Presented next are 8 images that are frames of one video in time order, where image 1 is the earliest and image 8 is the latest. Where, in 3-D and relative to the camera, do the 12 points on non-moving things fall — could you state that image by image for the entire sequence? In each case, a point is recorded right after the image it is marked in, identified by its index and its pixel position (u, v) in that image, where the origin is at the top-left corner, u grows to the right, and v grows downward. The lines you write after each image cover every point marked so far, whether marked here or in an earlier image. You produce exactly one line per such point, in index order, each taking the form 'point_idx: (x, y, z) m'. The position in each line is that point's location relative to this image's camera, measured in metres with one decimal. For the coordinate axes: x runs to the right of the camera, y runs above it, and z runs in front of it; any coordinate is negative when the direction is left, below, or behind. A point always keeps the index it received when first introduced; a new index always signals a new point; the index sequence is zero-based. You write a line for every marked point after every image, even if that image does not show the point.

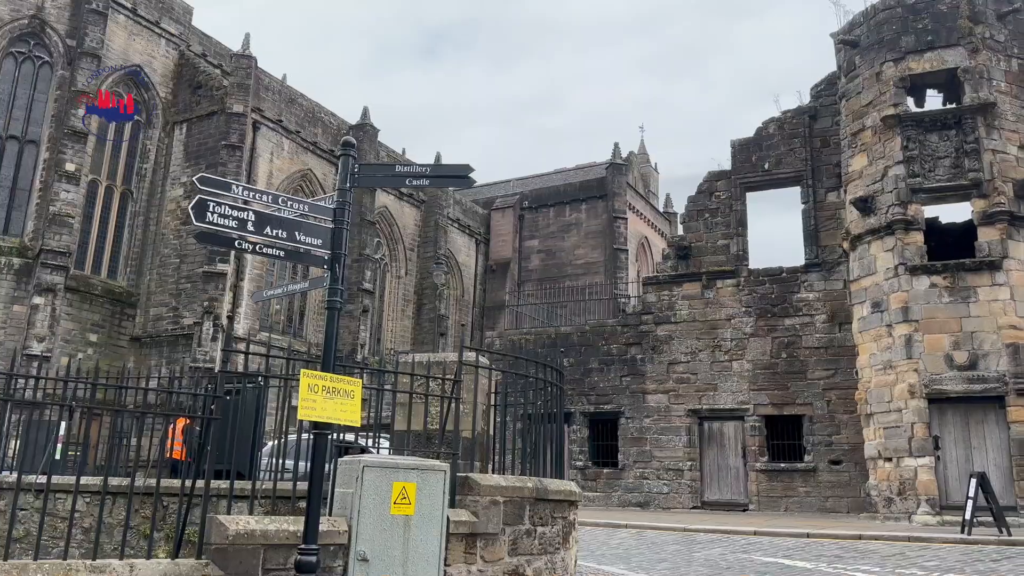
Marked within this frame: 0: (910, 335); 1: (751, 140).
0: (+7.0, -0.8, +14.3) m
1: (+5.4, +3.3, +18.4) m
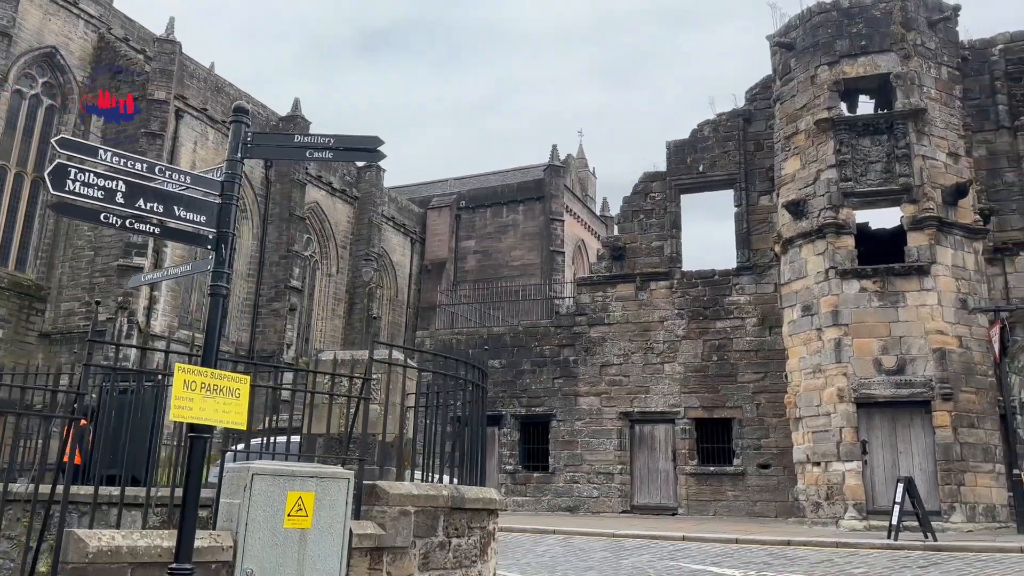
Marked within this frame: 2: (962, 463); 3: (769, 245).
0: (+5.7, -0.9, +14.2) m
1: (+3.9, +3.3, +18.3) m
2: (+7.4, -2.9, +13.3) m
3: (+5.4, +0.9, +17.2) m
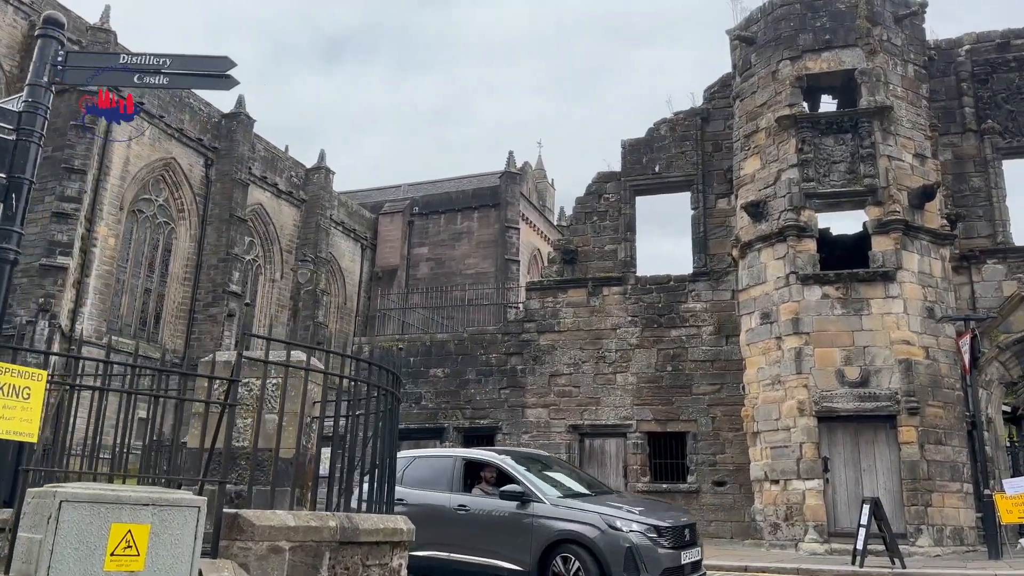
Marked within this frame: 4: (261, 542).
0: (+4.7, -1.0, +13.4) m
1: (+2.8, +3.2, +17.3) m
2: (+6.4, -3.0, +12.5) m
3: (+4.3, +0.7, +16.3) m
4: (-1.4, -1.4, +4.6) m
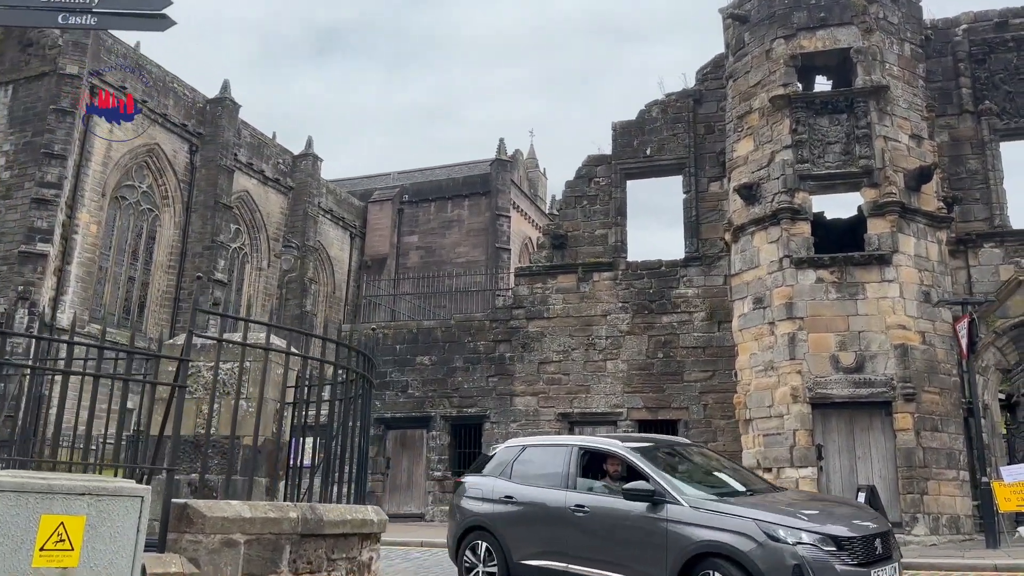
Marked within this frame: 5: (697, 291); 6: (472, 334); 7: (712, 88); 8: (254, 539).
0: (+4.5, -0.7, +13.0) m
1: (+2.5, +3.5, +17.0) m
2: (+6.2, -2.7, +12.2) m
3: (+4.1, +1.0, +16.0) m
4: (-1.6, -1.3, +4.2) m
5: (+3.6, -0.1, +15.7) m
6: (-0.8, -1.0, +16.9) m
7: (+4.1, +4.1, +16.6) m
8: (-1.4, -1.3, +4.4) m
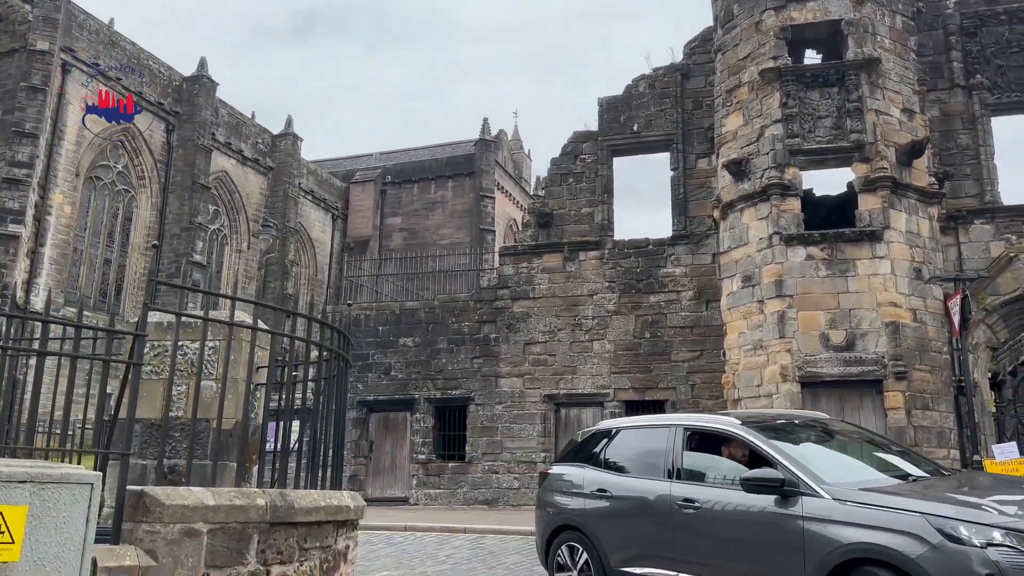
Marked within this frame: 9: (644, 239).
0: (+4.3, -0.4, +12.8) m
1: (+2.2, +3.9, +16.6) m
2: (+6.0, -2.4, +12.0) m
3: (+3.8, +1.5, +15.7) m
4: (-1.6, -1.1, +3.9) m
5: (+3.3, +0.3, +15.4) m
6: (-1.1, -0.5, +16.5) m
7: (+3.8, +4.5, +16.3) m
8: (-1.5, -1.2, +4.0) m
9: (+2.6, +1.0, +15.7) m
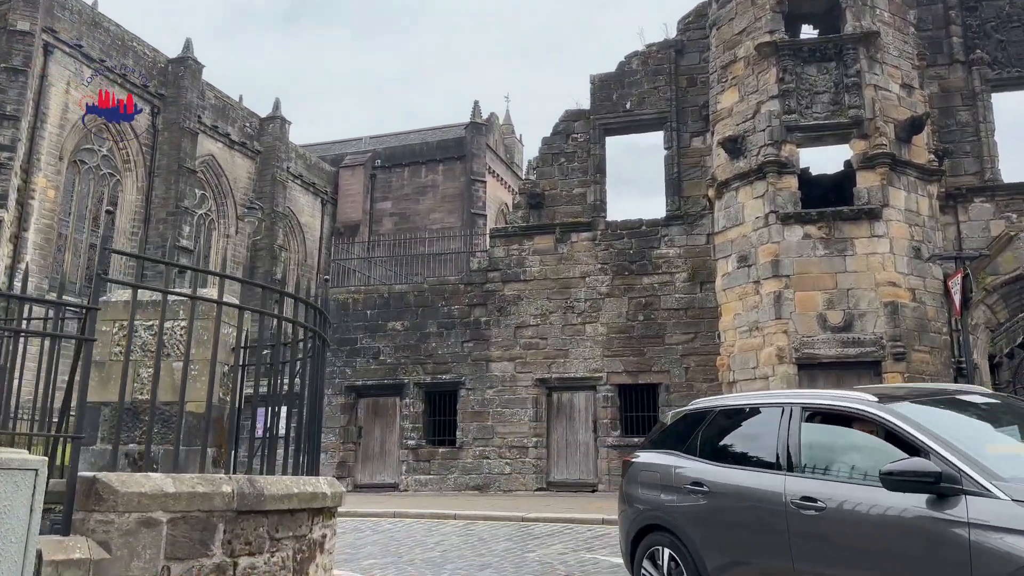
0: (+4.1, -0.1, +12.5) m
1: (+2.0, +4.2, +16.2) m
2: (+5.8, -2.1, +11.8) m
3: (+3.6, +1.8, +15.4) m
4: (-1.7, -1.0, +3.6) m
5: (+3.1, +0.7, +15.1) m
6: (-1.3, -0.2, +16.2) m
7: (+3.6, +4.9, +15.9) m
8: (-1.5, -1.0, +3.7) m
9: (+2.4, +1.3, +15.4) m
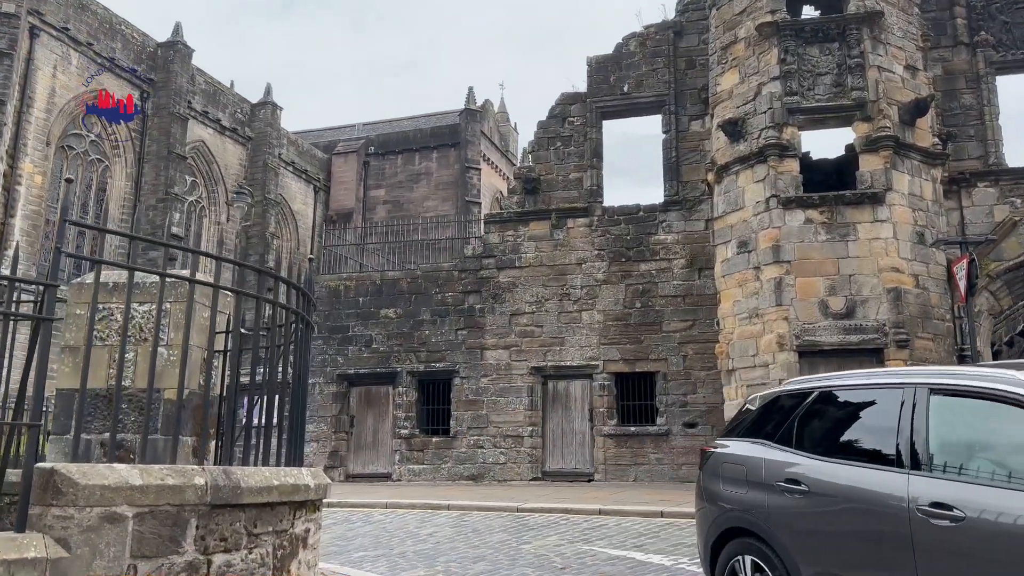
0: (+4.0, +0.1, +12.3) m
1: (+1.9, +4.5, +15.9) m
2: (+5.8, -1.9, +11.6) m
3: (+3.5, +2.1, +15.1) m
4: (-1.7, -0.9, +3.3) m
5: (+3.0, +0.9, +14.8) m
6: (-1.4, +0.1, +15.9) m
7: (+3.5, +5.1, +15.6) m
8: (-1.5, -0.9, +3.4) m
9: (+2.3, +1.6, +15.1) m
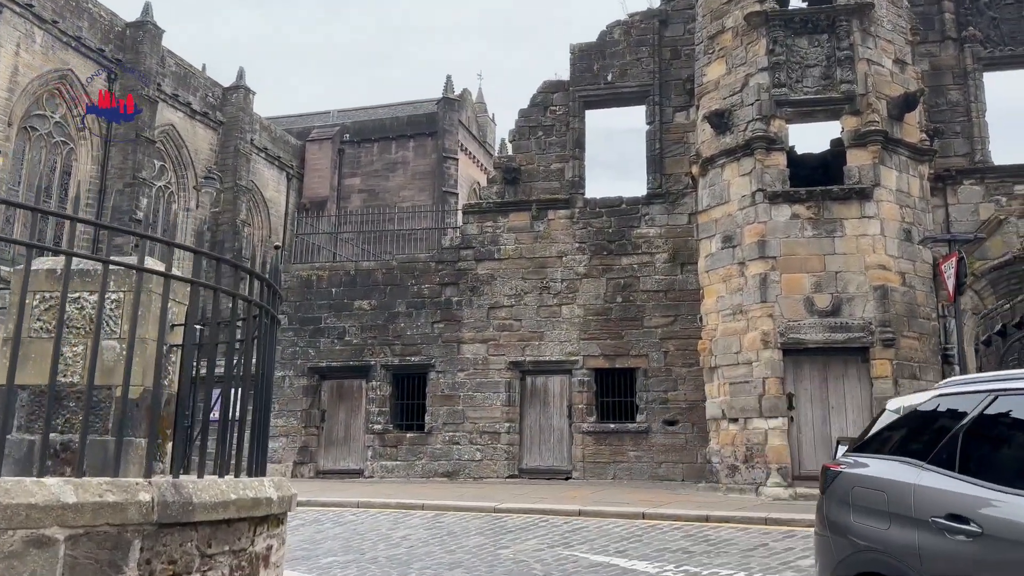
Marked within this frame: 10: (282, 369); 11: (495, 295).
0: (+3.7, +0.2, +12.0) m
1: (+1.6, +4.6, +15.5) m
2: (+5.5, -1.8, +11.4) m
3: (+3.1, +2.1, +14.8) m
4: (-1.7, -0.8, +2.9) m
5: (+2.6, +1.0, +14.5) m
6: (-1.8, +0.2, +15.5) m
7: (+3.1, +5.2, +15.3) m
8: (-1.6, -0.9, +3.0) m
9: (+1.9, +1.7, +14.8) m
10: (-4.4, -1.6, +15.7) m
11: (-0.3, -0.1, +15.0) m
